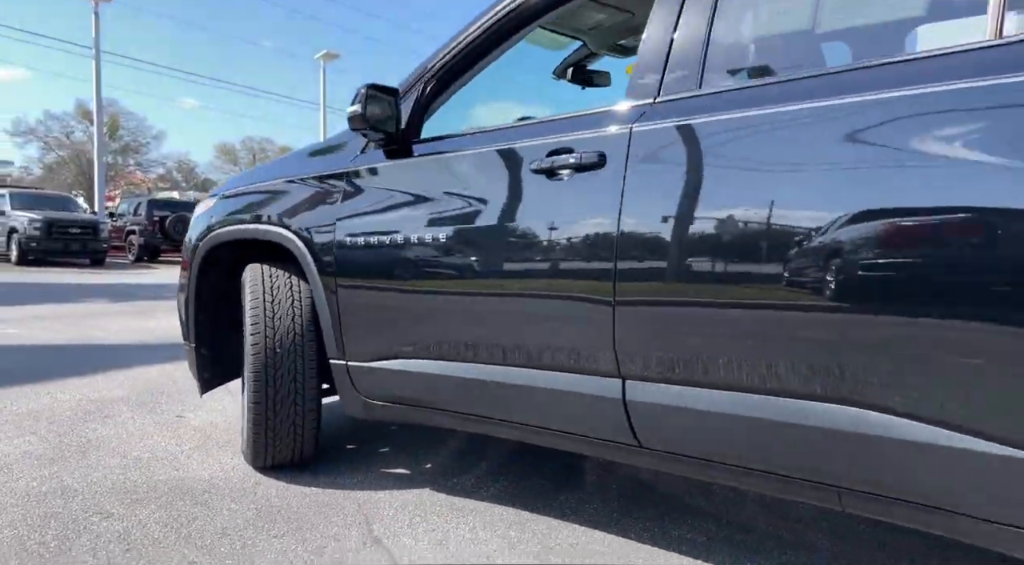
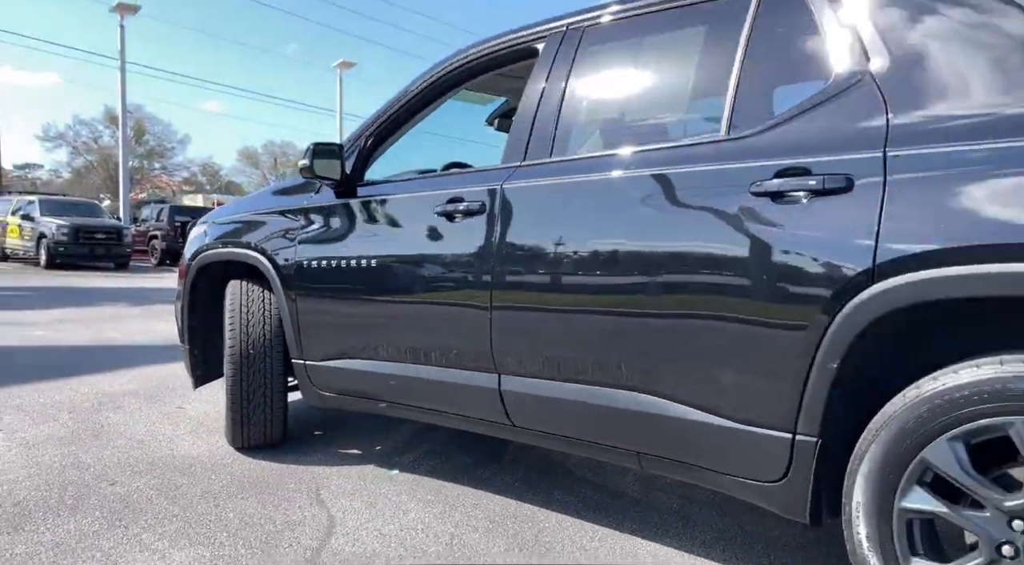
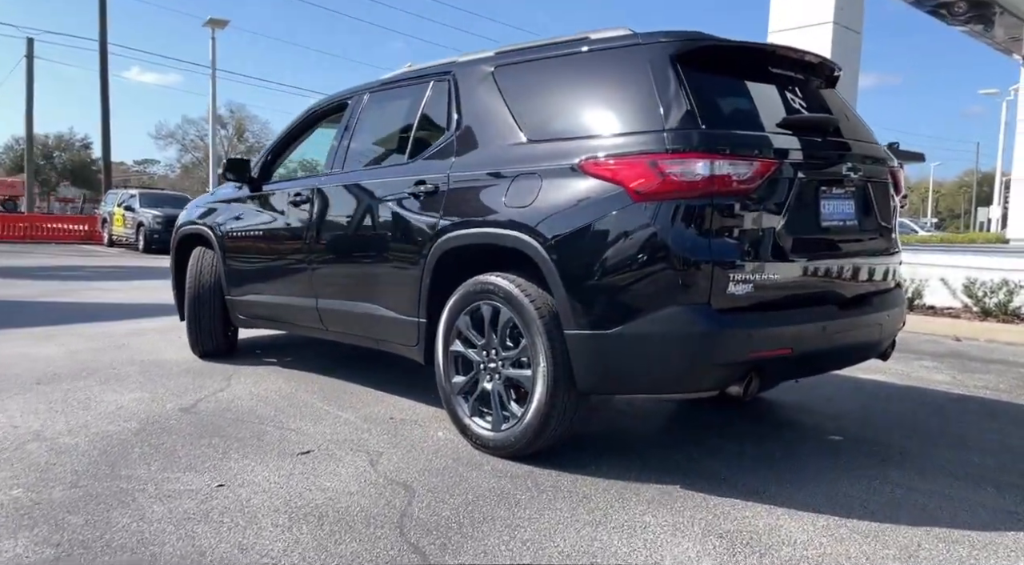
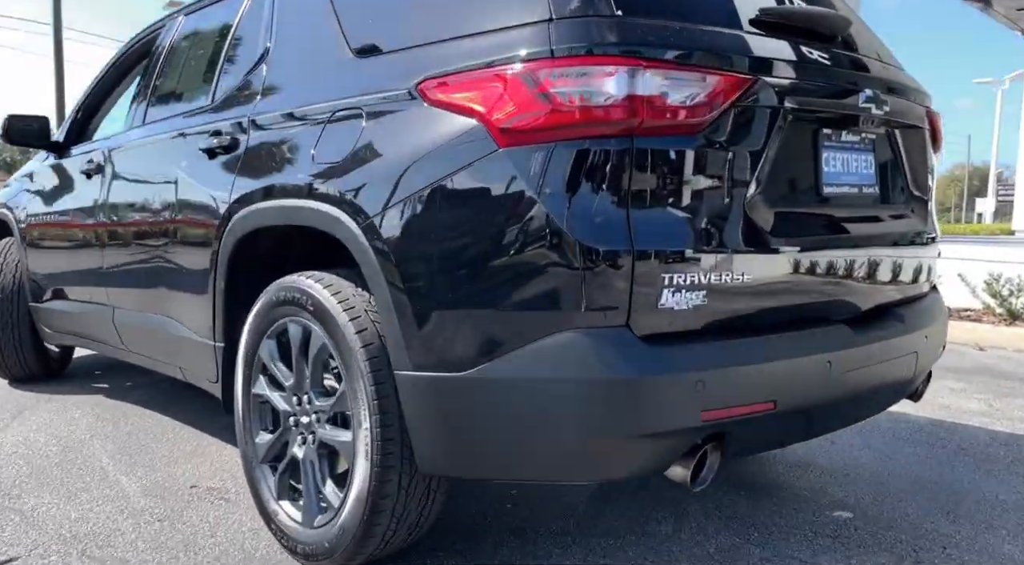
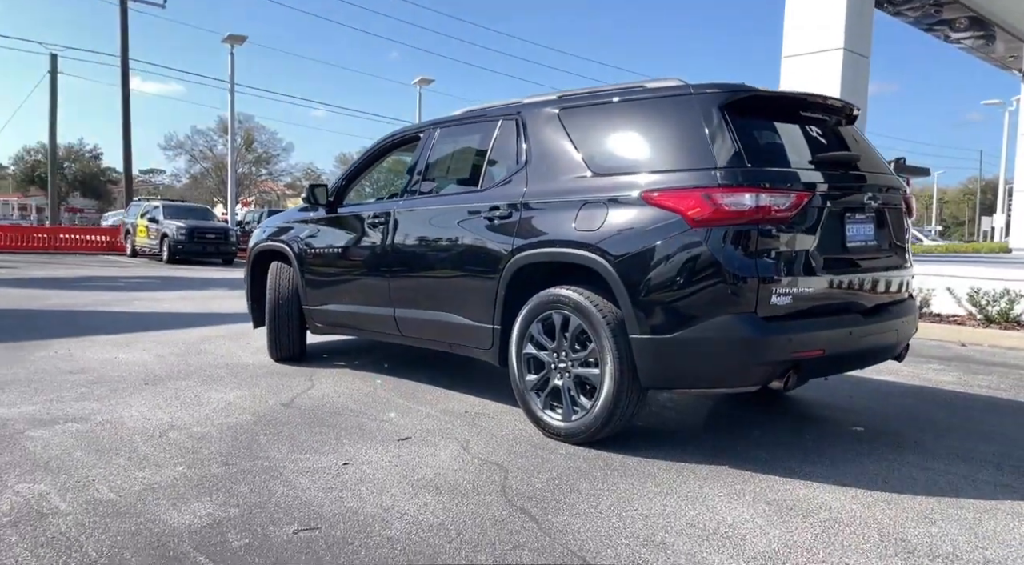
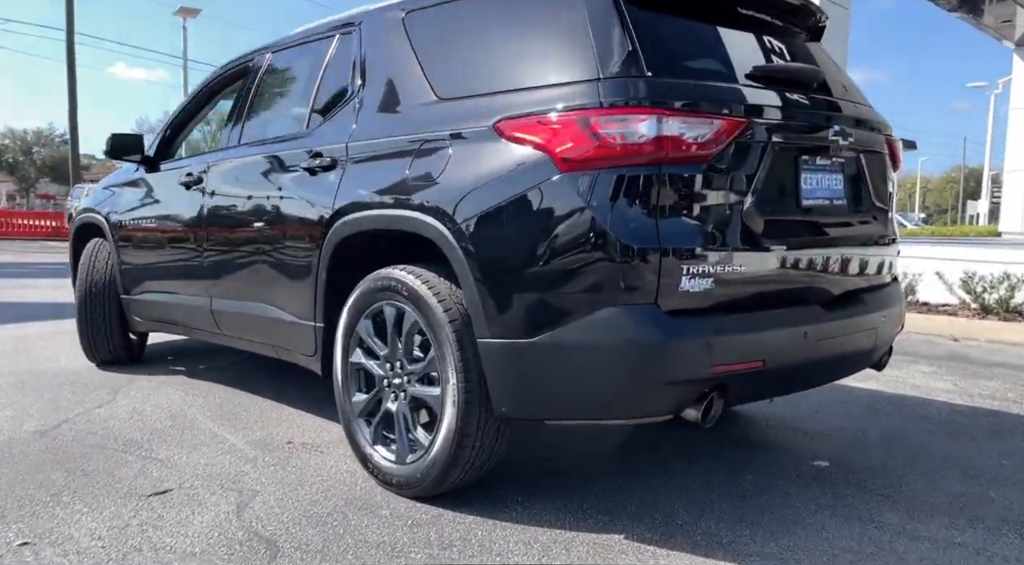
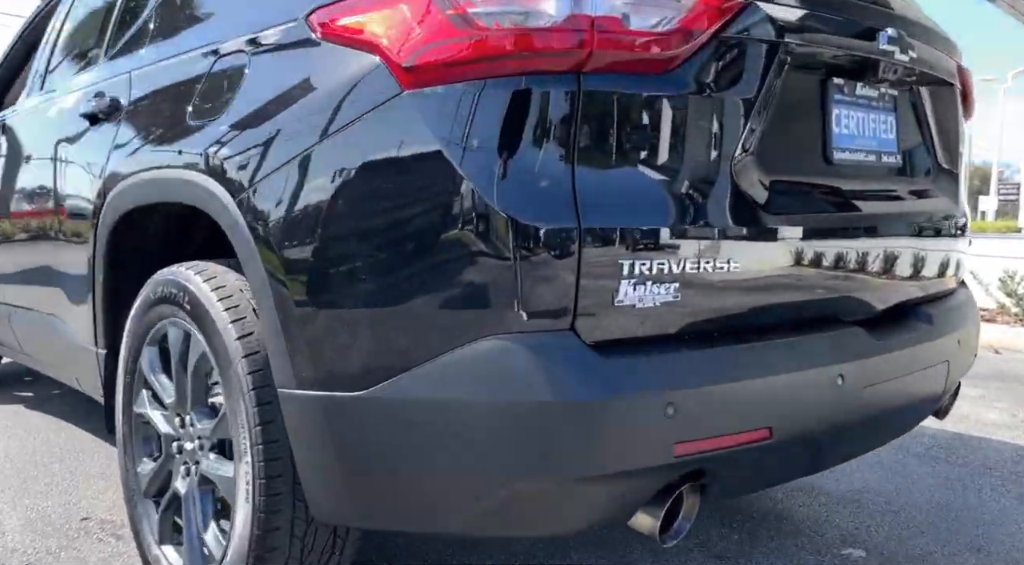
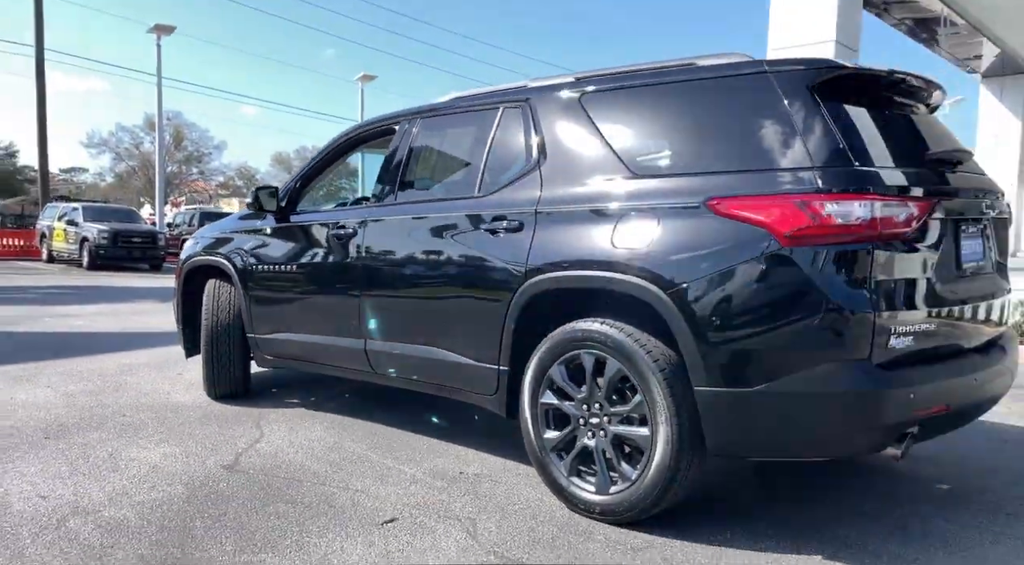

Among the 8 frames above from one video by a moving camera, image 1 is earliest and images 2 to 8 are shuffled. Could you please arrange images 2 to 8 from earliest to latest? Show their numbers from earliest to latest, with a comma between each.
2, 8, 5, 3, 6, 4, 7
